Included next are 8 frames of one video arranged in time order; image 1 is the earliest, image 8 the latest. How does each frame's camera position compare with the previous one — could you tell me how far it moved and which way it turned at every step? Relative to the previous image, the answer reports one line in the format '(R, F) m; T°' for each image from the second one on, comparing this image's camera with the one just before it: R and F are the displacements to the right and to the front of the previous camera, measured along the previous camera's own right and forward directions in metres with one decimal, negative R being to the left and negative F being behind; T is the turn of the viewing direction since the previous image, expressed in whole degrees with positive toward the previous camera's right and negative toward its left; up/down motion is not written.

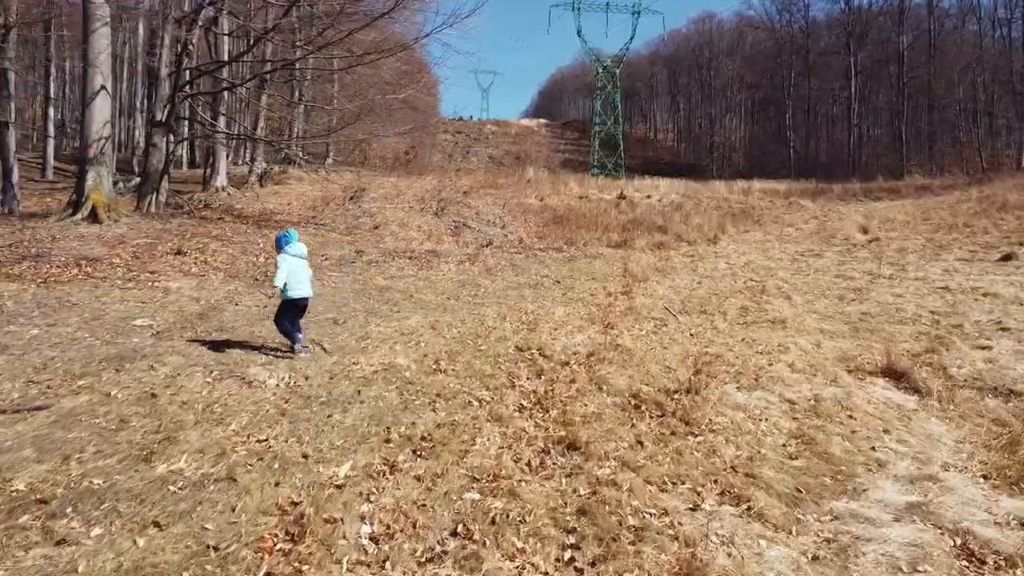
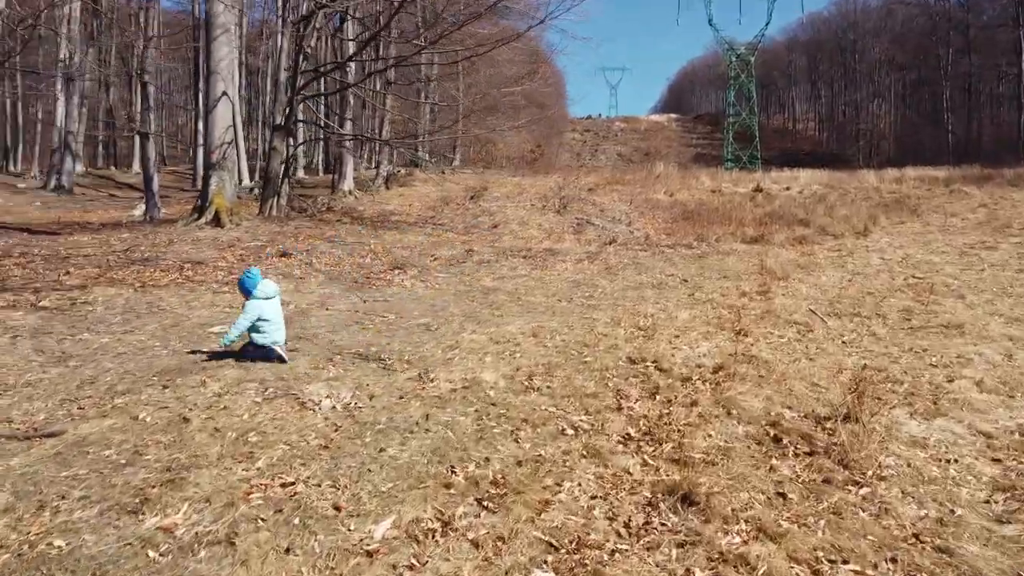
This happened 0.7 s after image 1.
(+0.2, +1.1) m; -10°
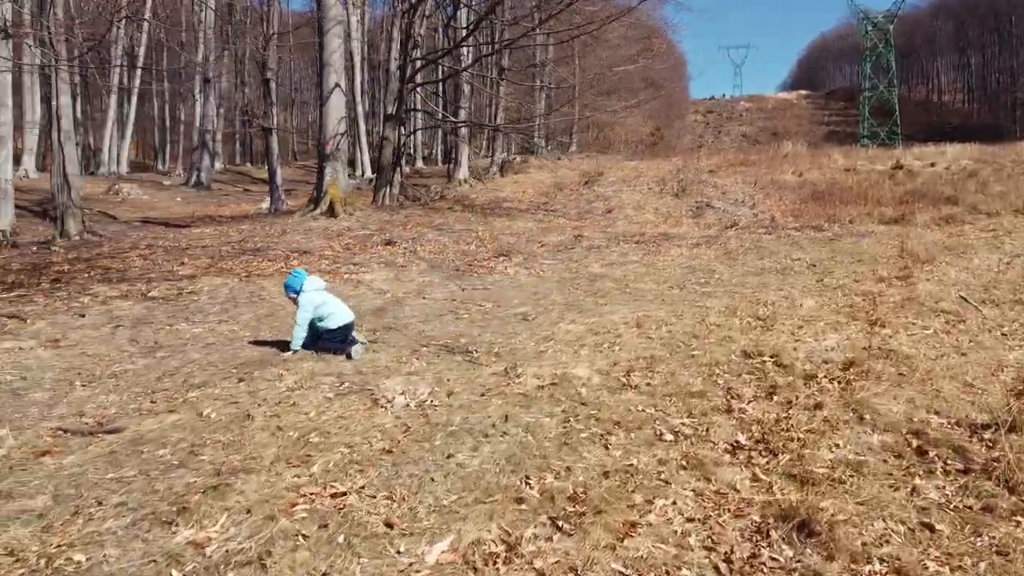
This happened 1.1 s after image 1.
(+0.2, +0.5) m; -9°
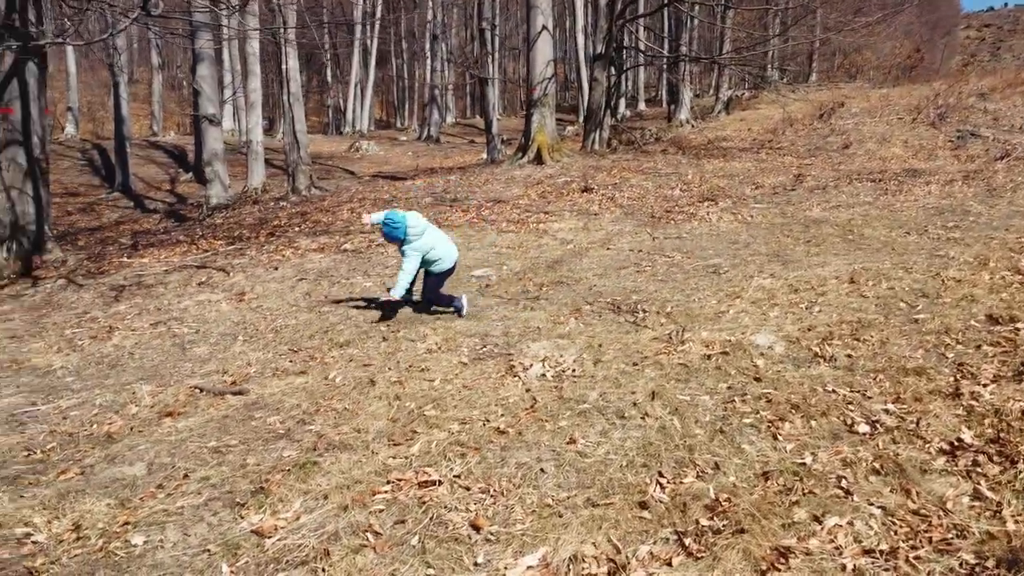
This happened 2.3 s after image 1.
(+0.4, +0.7) m; -17°
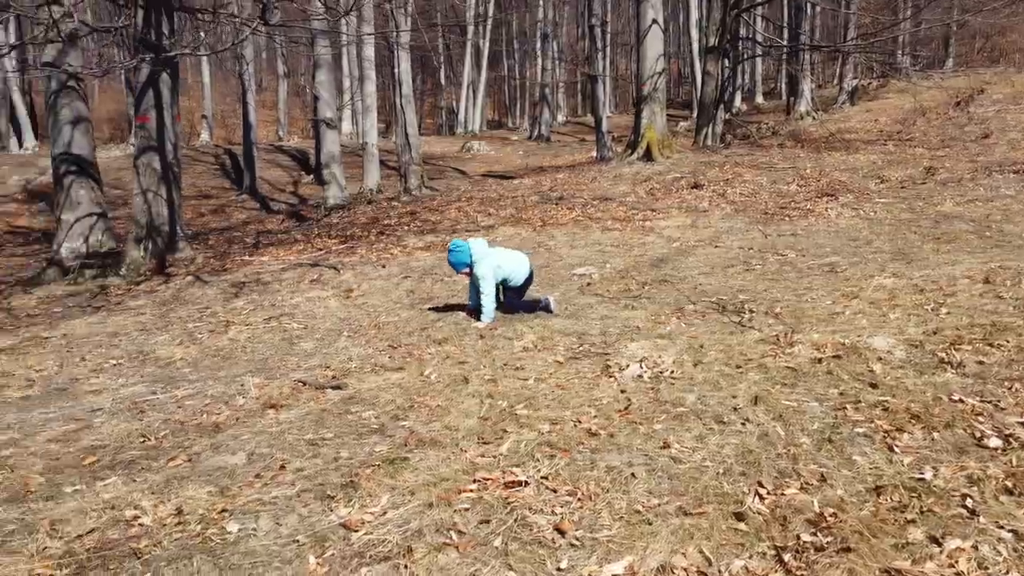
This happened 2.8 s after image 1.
(+0.1, +0.1) m; -8°
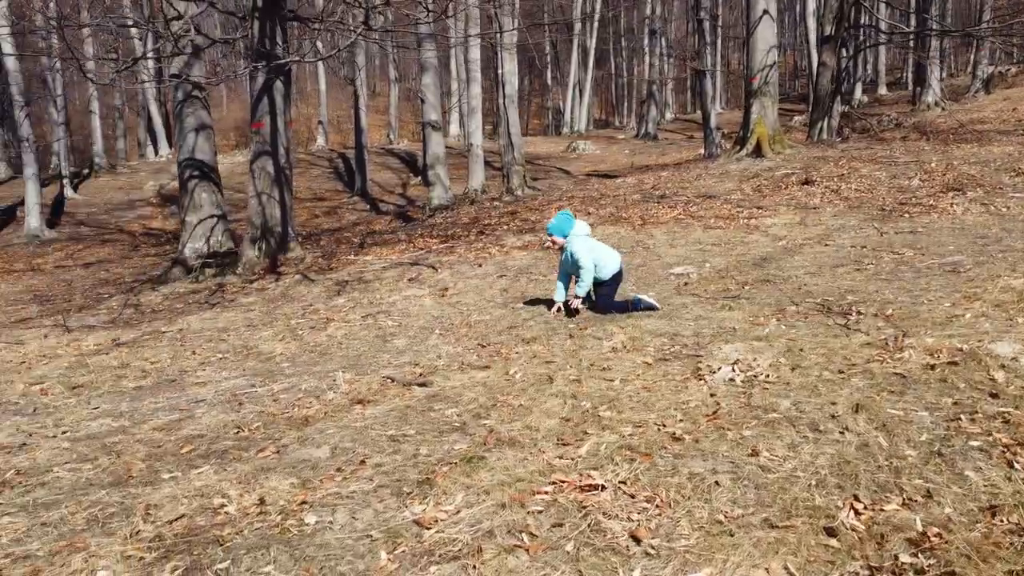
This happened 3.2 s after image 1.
(+0.1, +0.1) m; -8°
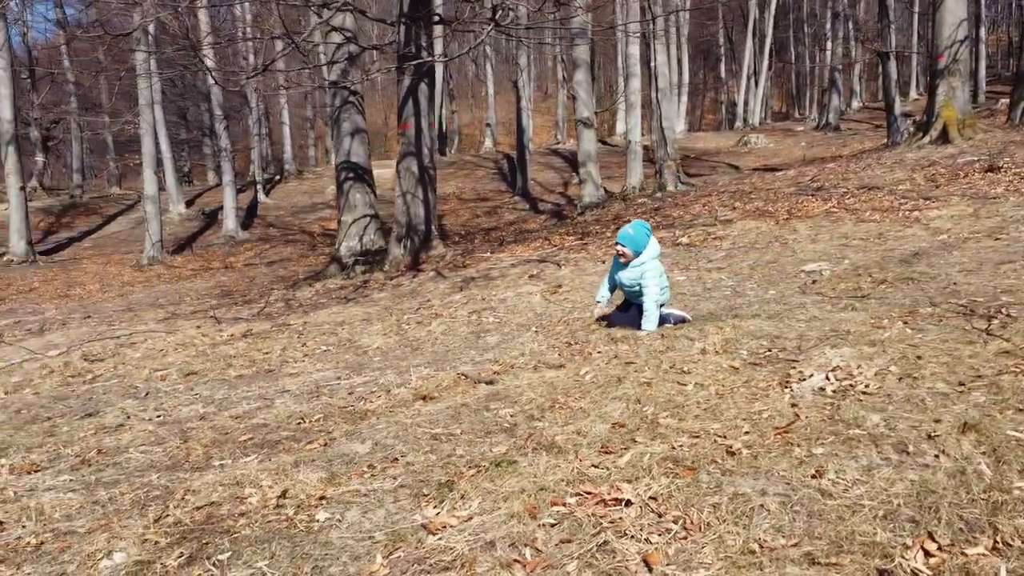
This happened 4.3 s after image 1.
(+0.5, +0.2) m; -13°
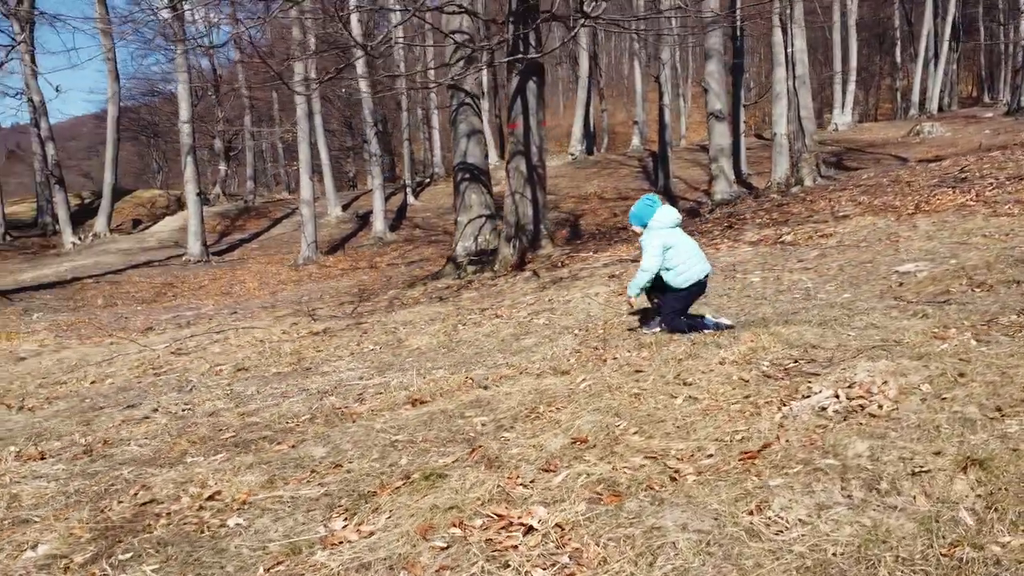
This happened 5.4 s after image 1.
(+0.7, +0.3) m; -12°
